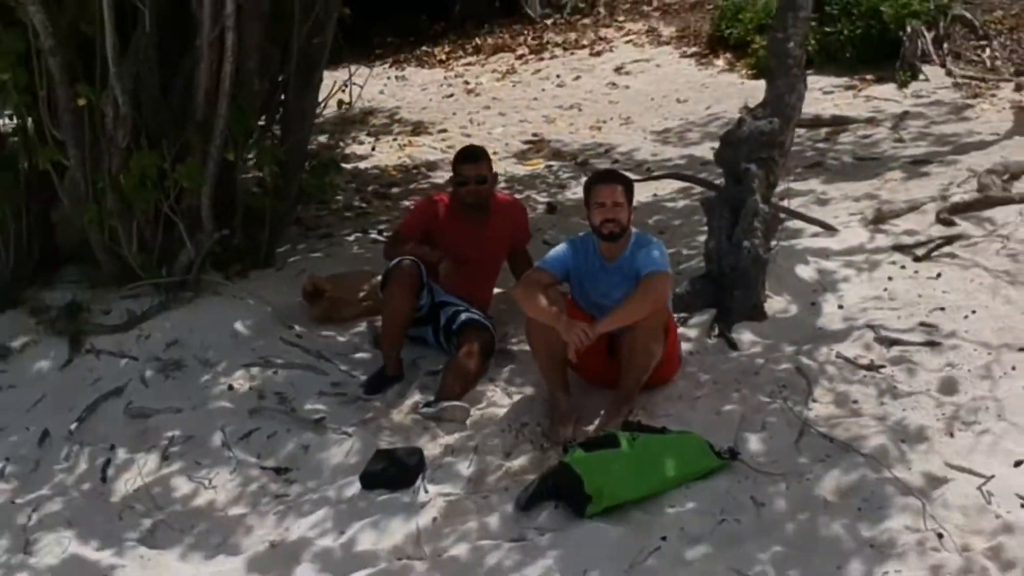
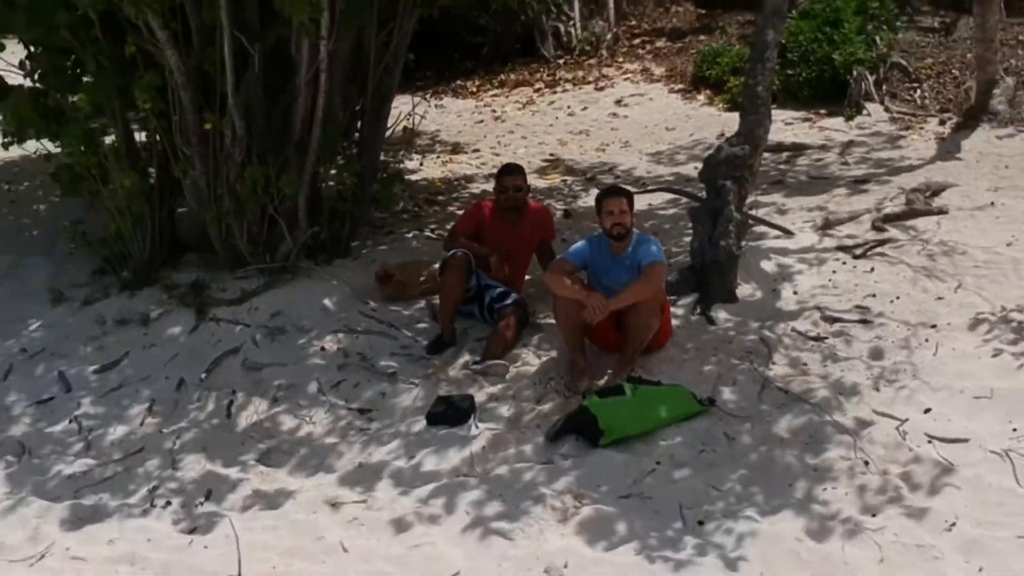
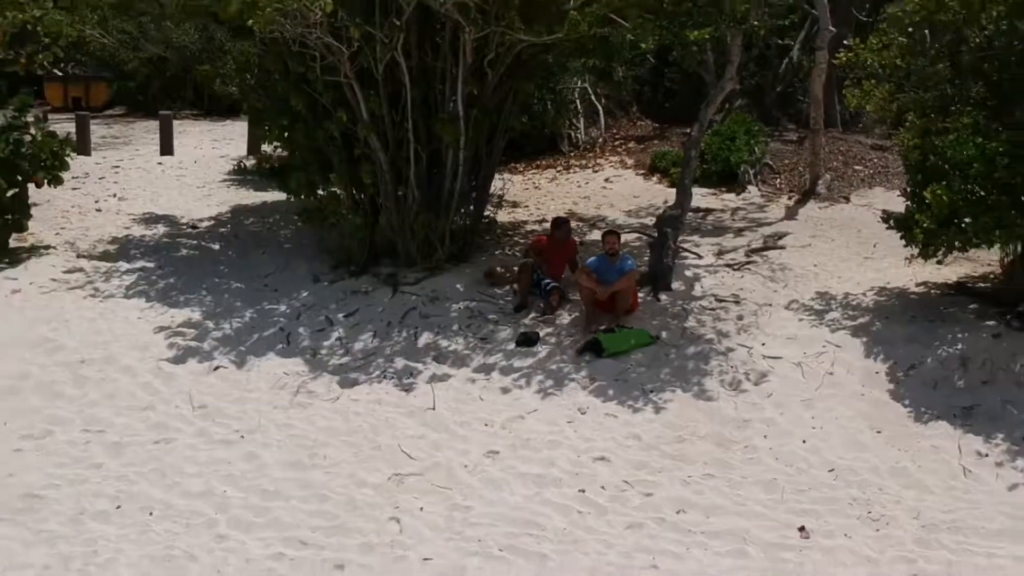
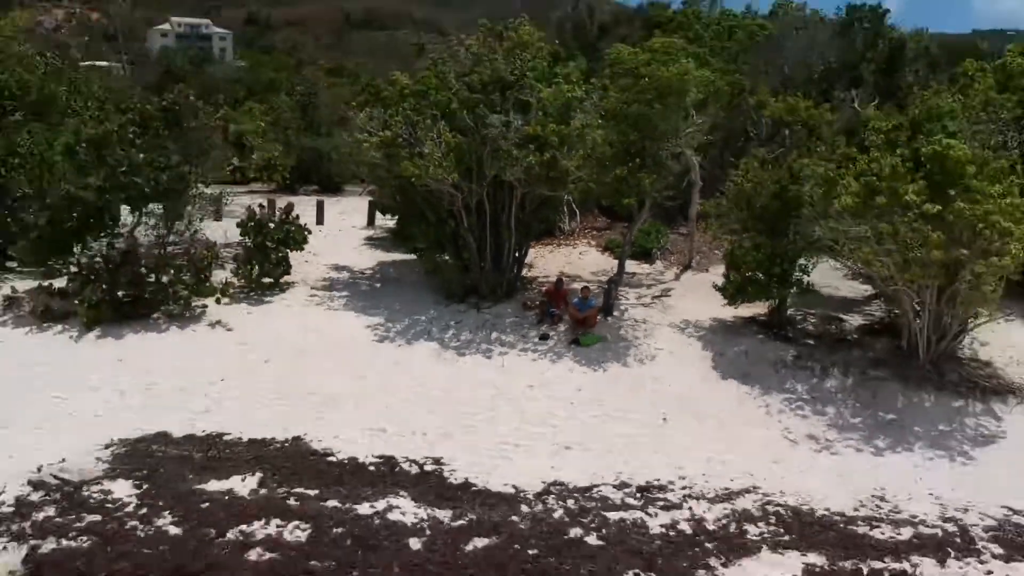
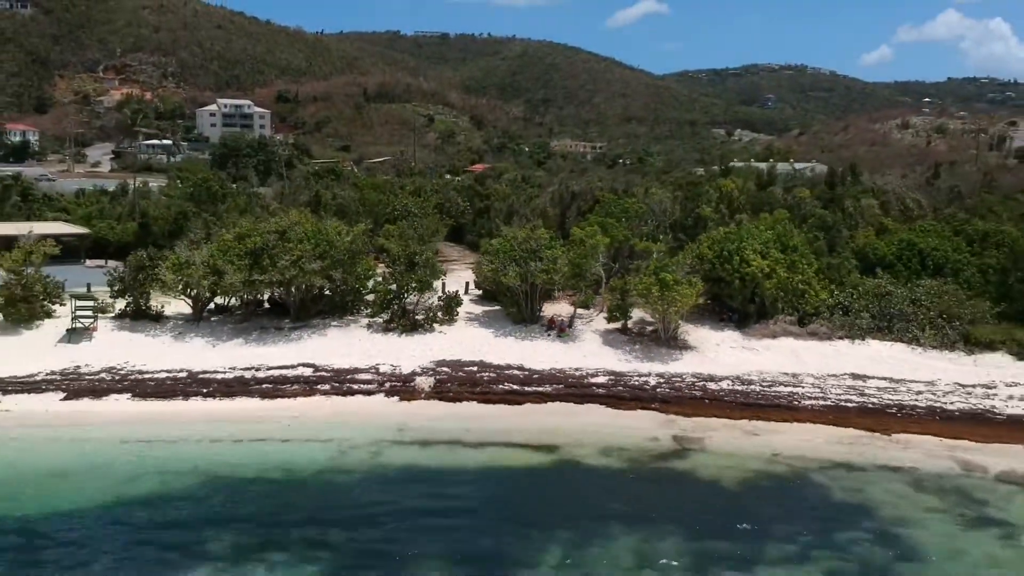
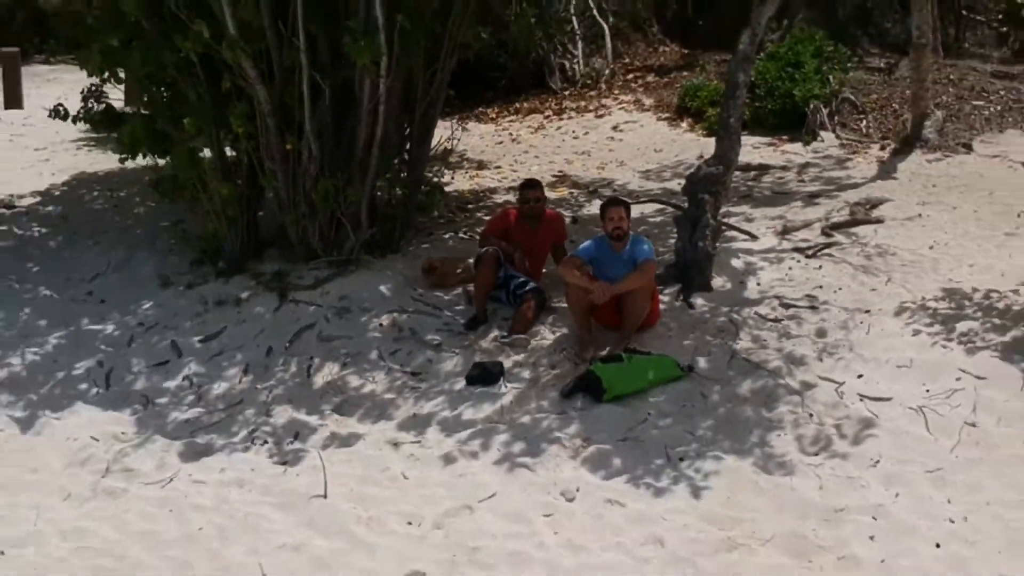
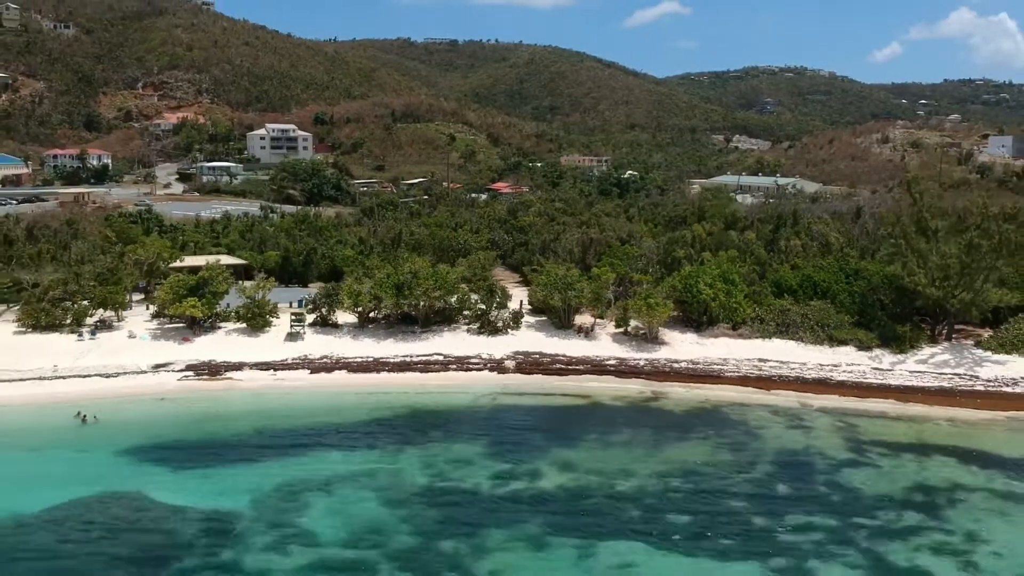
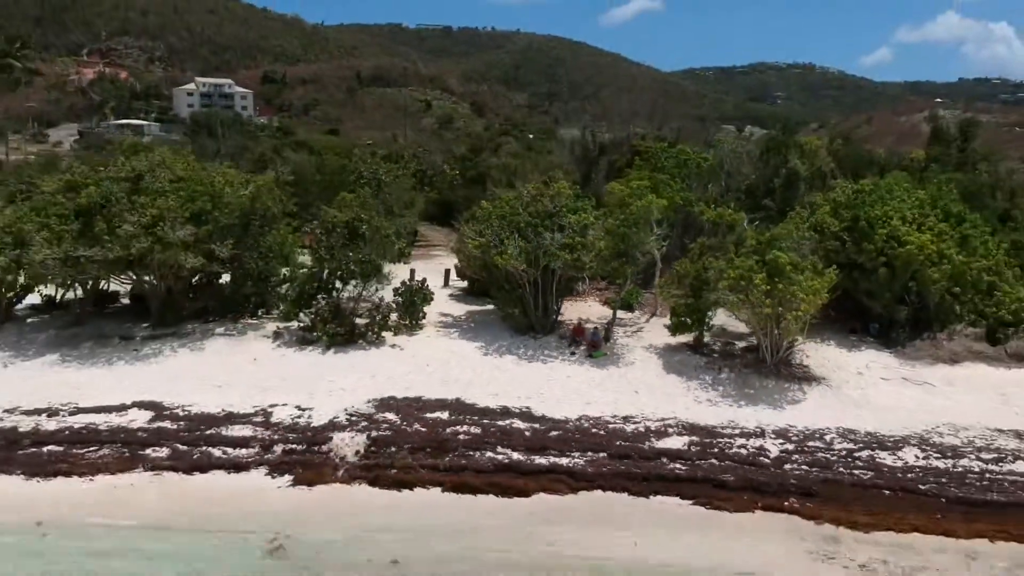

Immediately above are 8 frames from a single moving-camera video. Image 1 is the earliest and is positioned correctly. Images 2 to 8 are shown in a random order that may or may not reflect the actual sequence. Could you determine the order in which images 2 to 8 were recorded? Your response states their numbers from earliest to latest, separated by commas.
2, 6, 3, 4, 8, 5, 7
